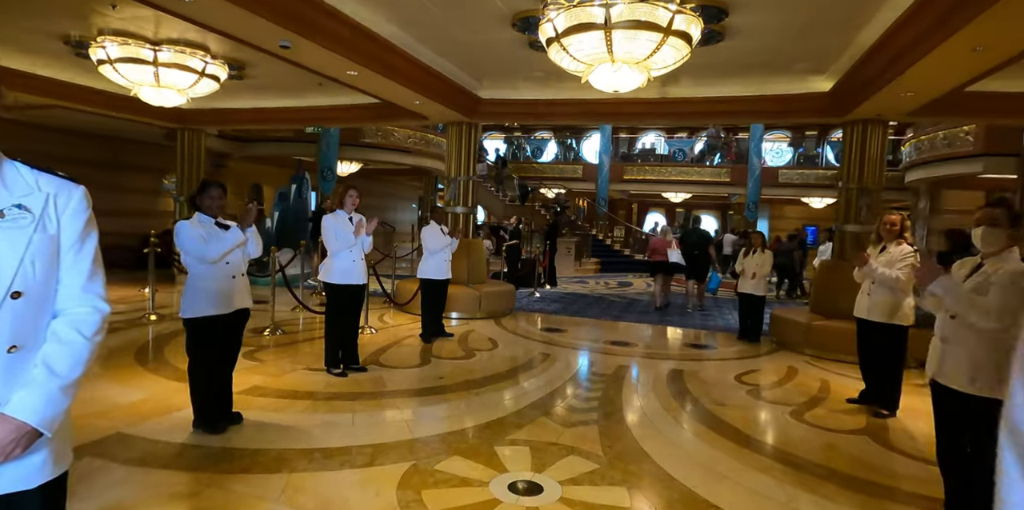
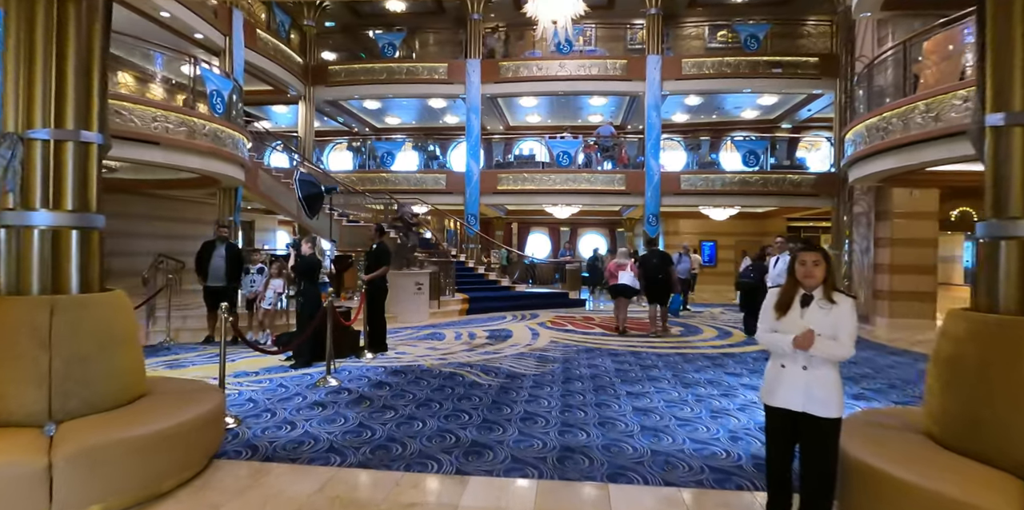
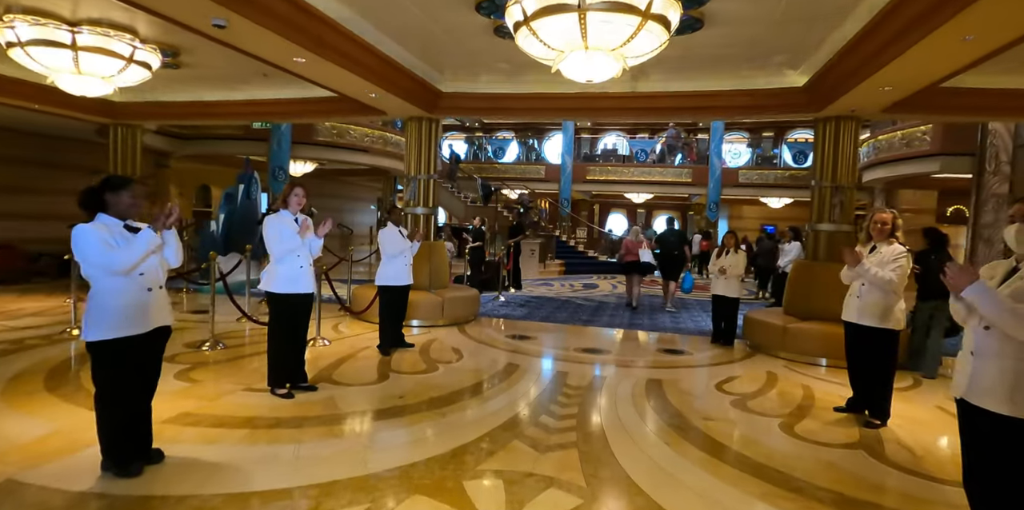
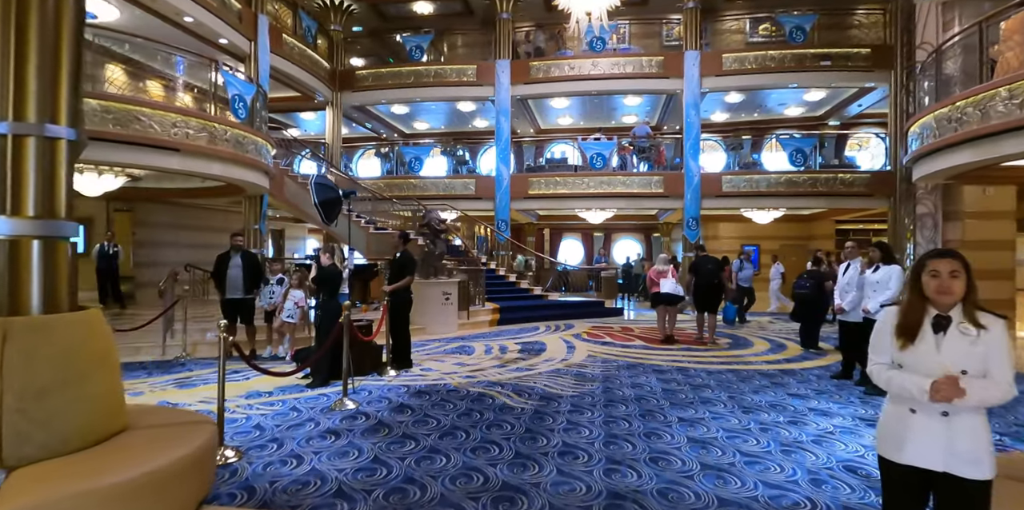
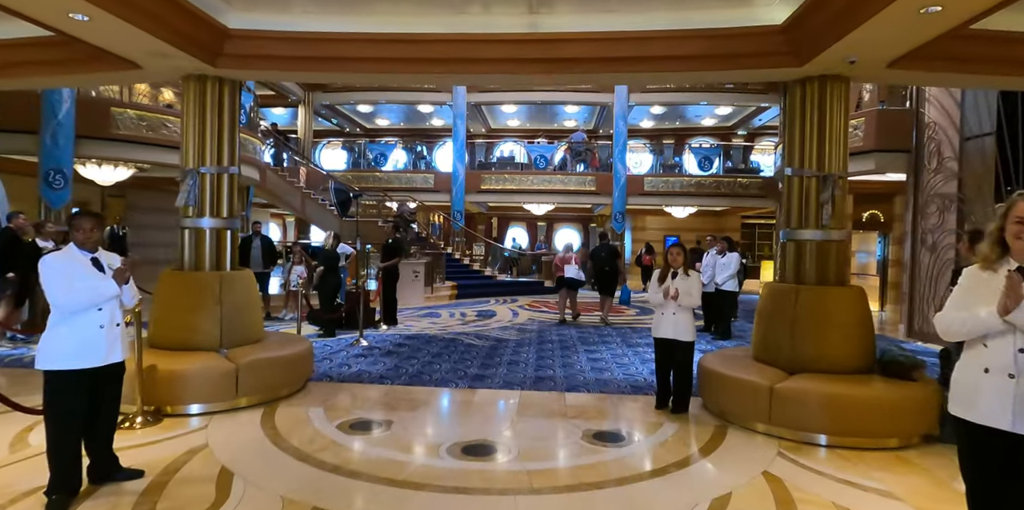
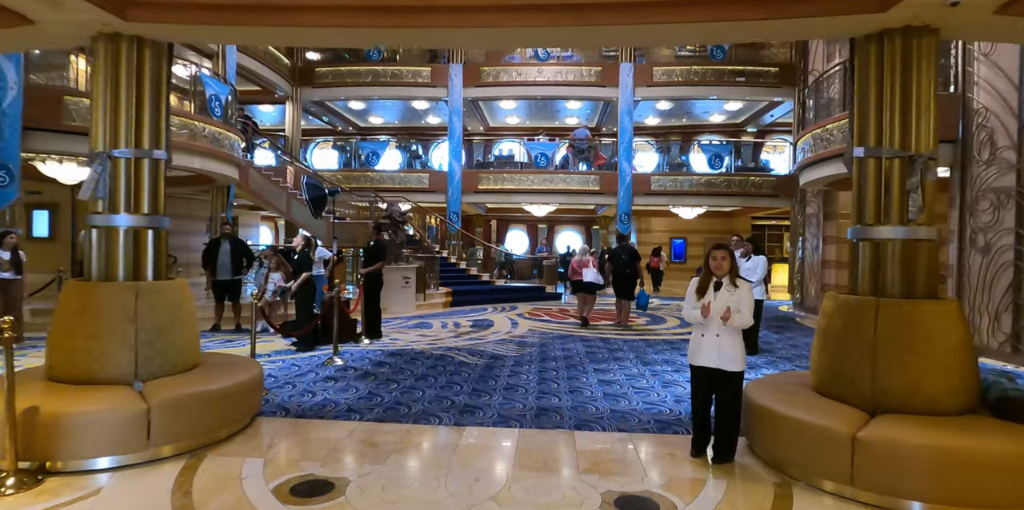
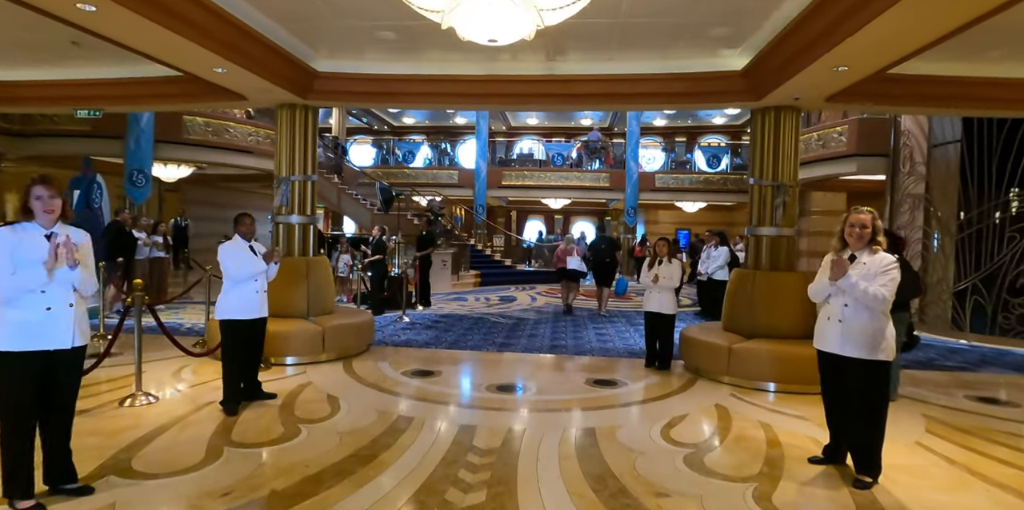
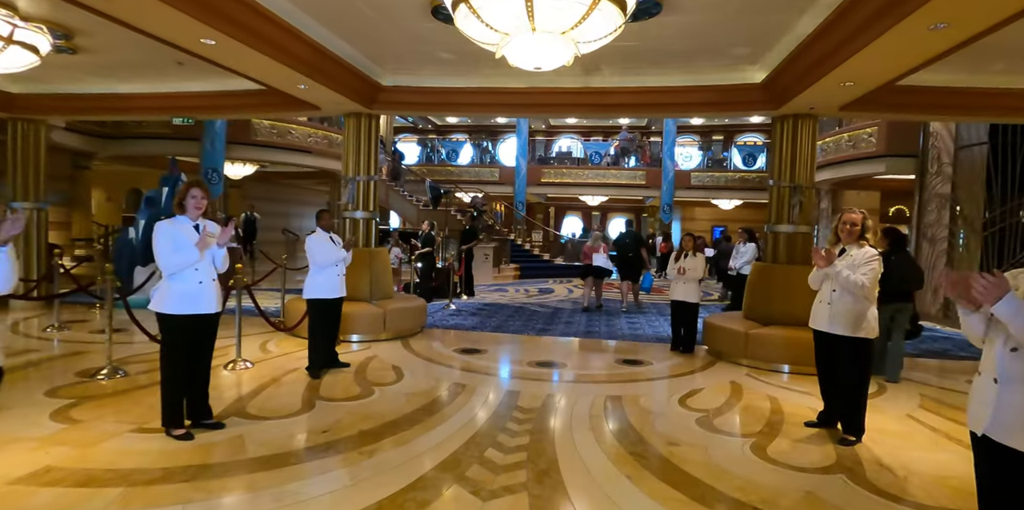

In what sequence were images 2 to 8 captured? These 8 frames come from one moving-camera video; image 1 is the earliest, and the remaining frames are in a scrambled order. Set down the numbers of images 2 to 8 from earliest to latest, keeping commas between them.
3, 8, 7, 5, 6, 2, 4
